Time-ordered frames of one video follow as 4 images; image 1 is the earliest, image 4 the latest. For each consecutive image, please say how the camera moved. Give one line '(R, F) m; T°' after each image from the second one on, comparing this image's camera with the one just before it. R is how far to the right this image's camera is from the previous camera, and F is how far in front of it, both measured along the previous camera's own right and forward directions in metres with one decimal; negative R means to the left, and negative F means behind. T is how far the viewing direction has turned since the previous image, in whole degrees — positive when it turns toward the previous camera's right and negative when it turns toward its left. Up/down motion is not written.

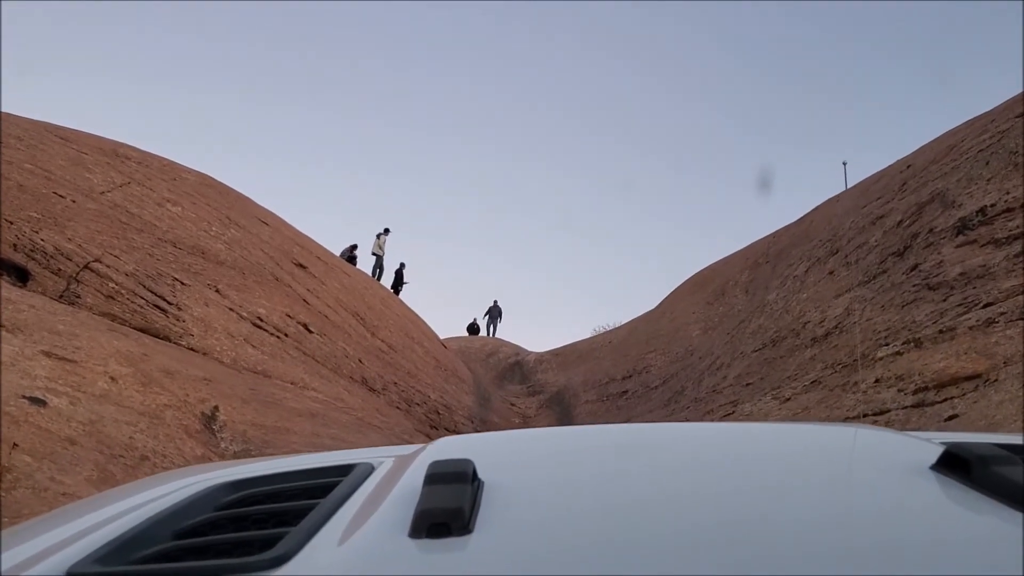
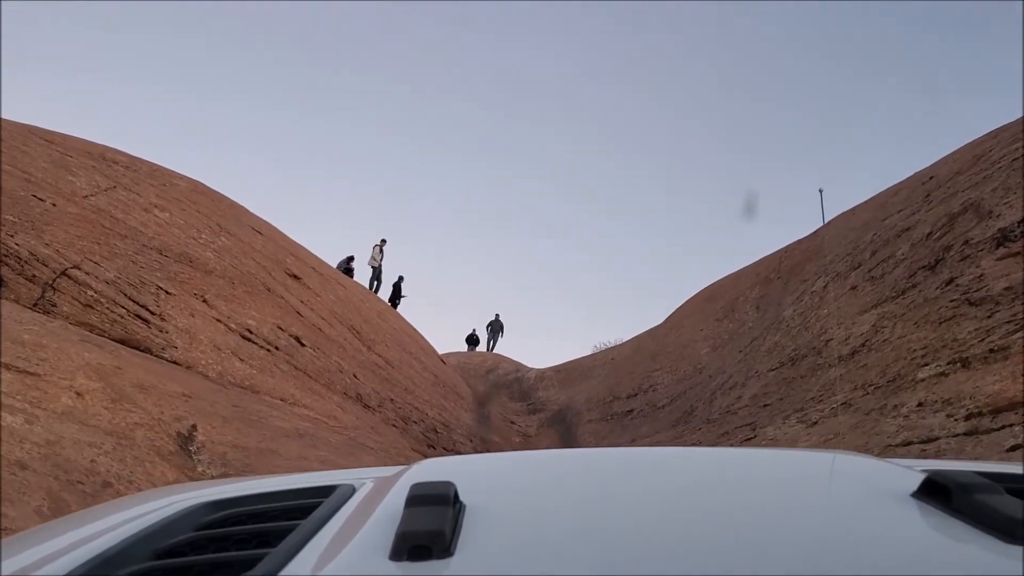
(-0.1, +0.9) m; 0°
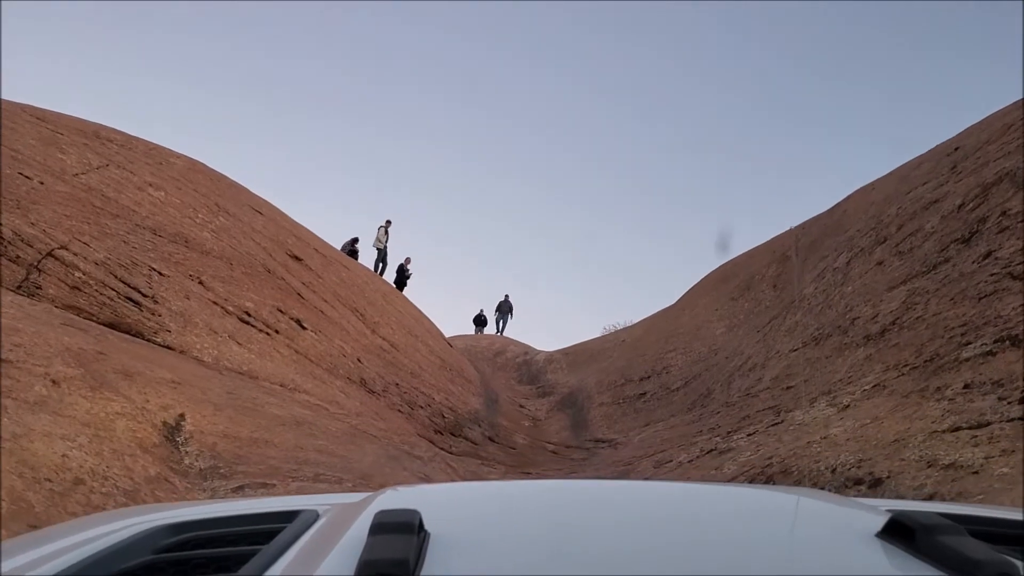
(0.0, +0.7) m; -1°
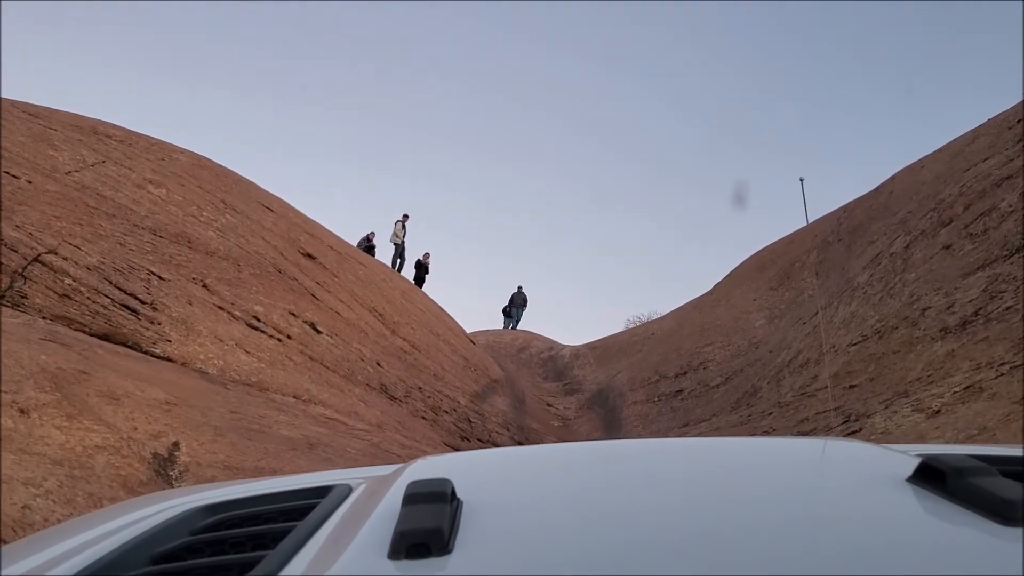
(-0.2, +1.3) m; -1°
